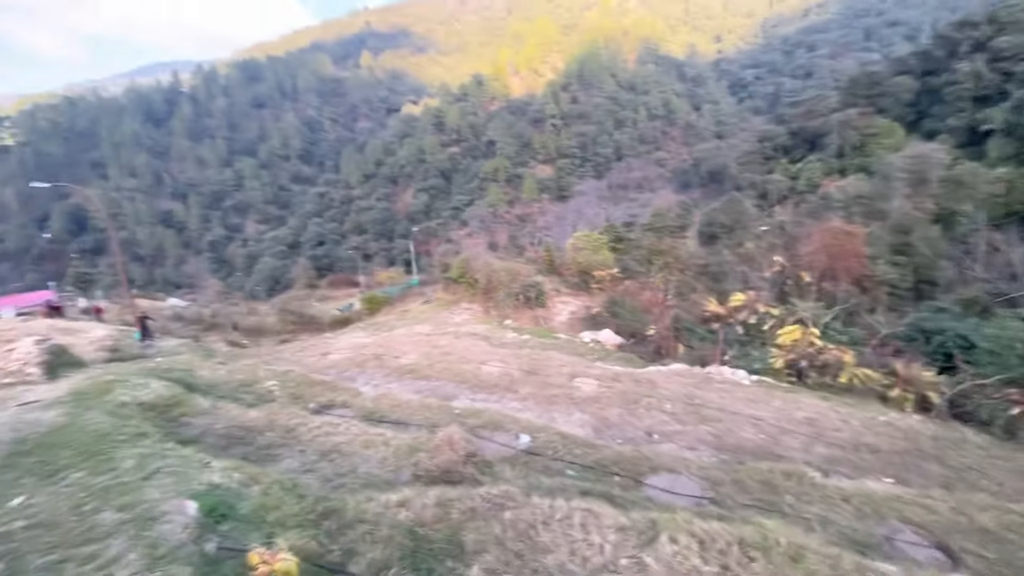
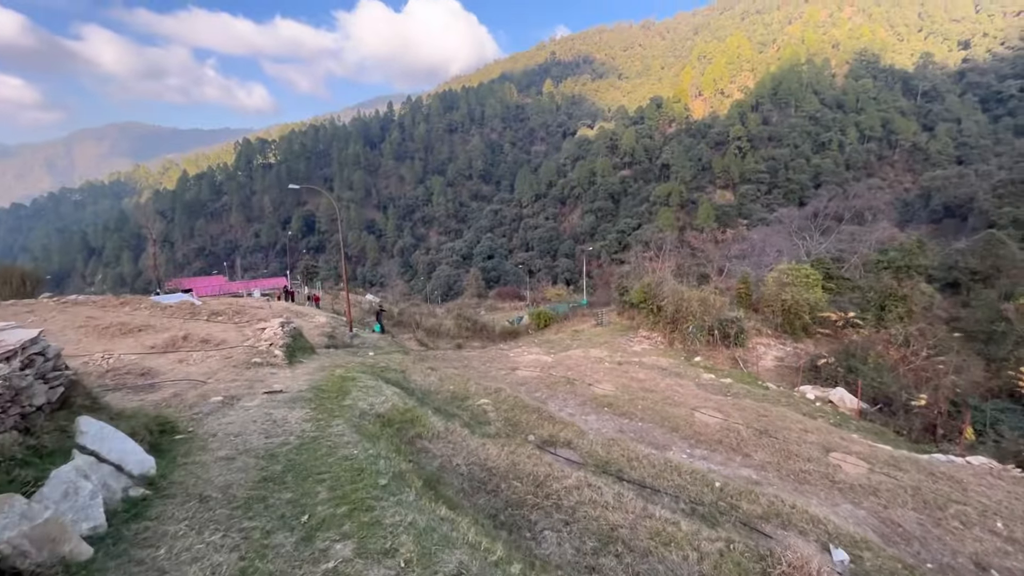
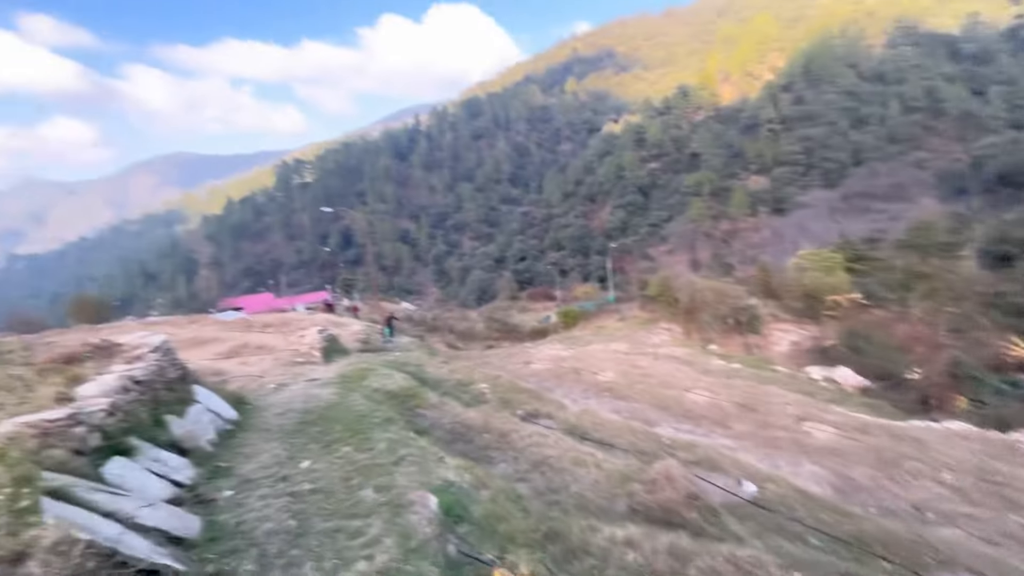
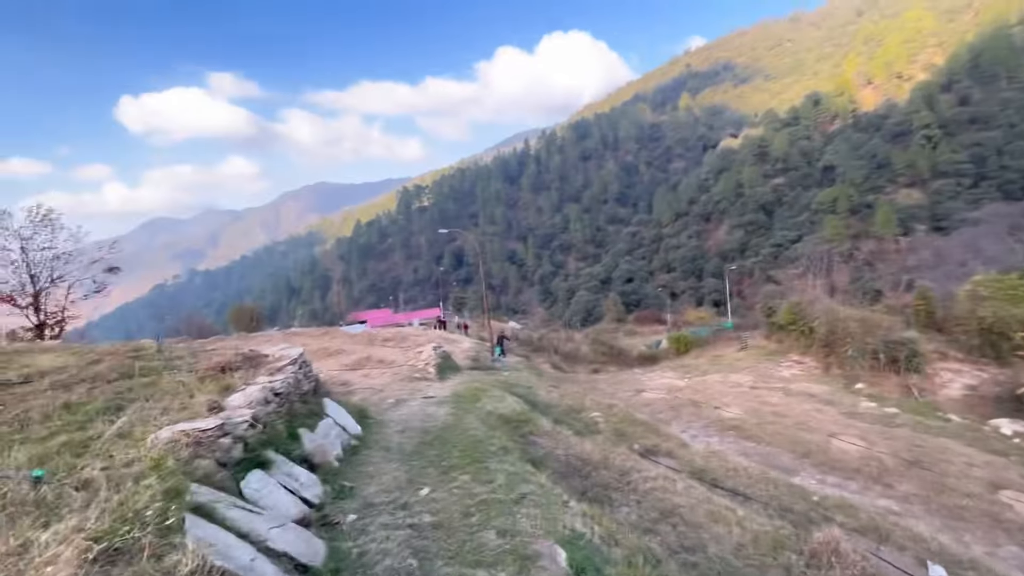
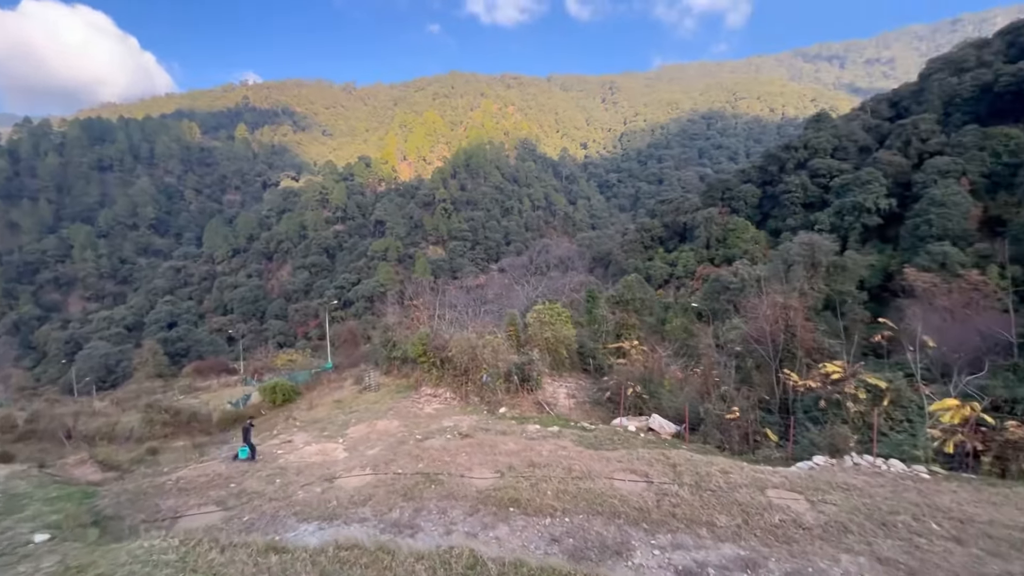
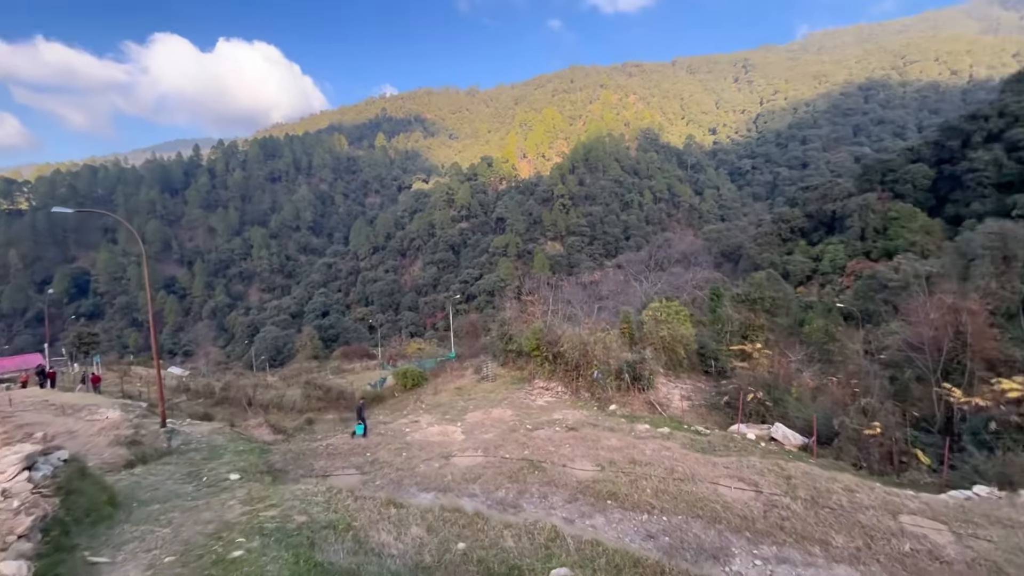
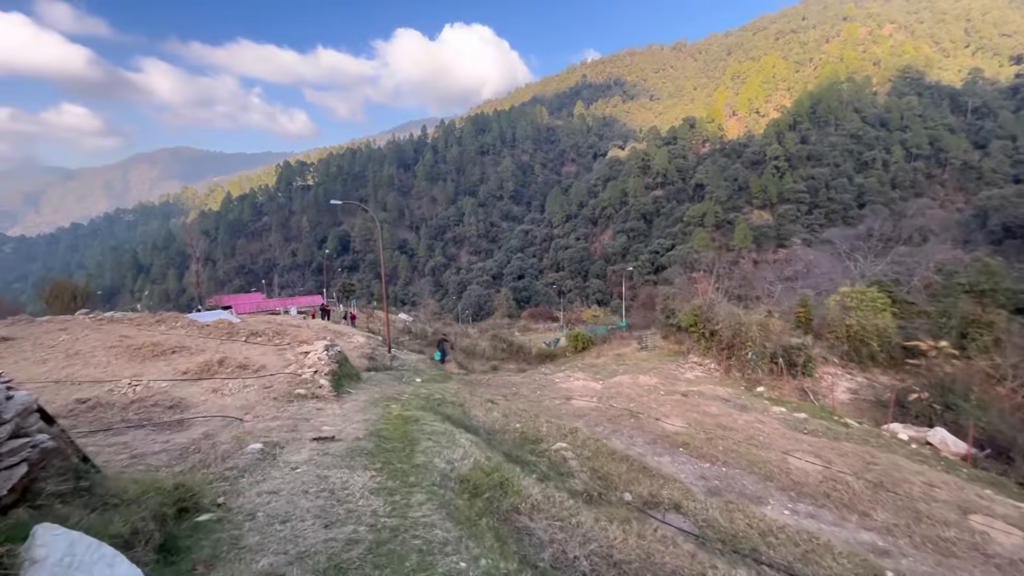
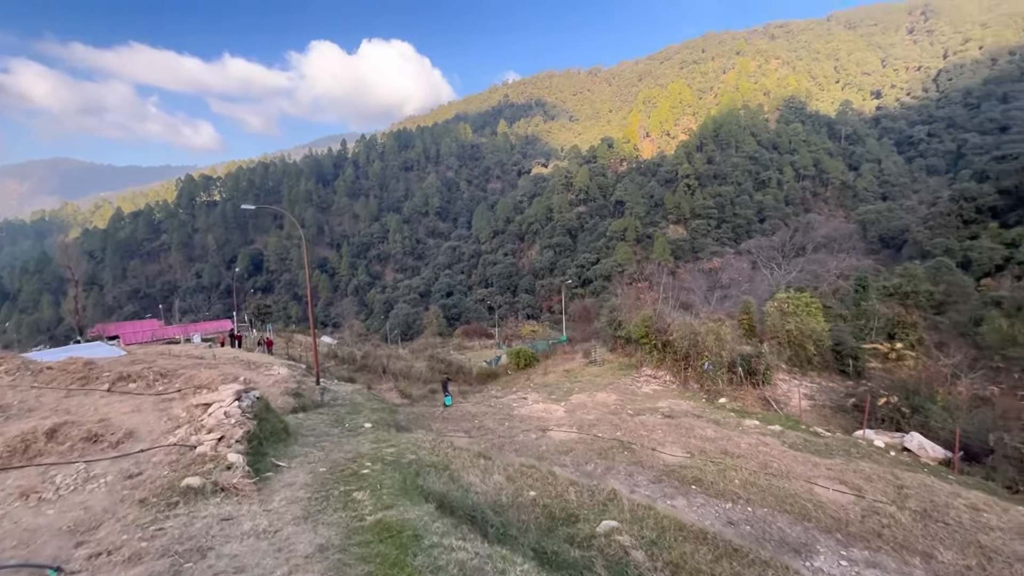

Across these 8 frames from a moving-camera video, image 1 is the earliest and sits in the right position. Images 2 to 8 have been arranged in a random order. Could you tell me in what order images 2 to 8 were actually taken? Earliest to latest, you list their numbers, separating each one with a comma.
3, 4, 2, 7, 8, 6, 5
